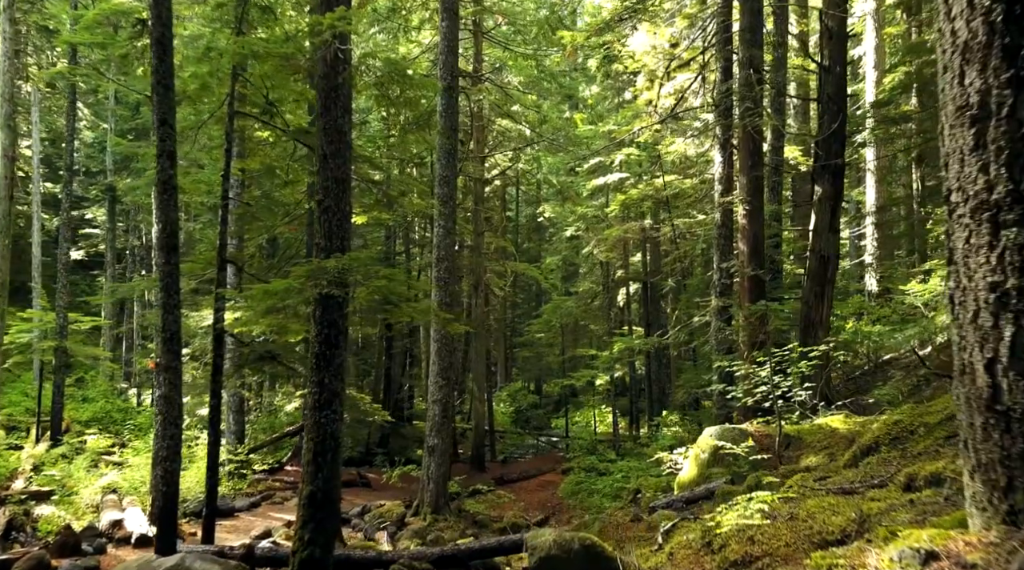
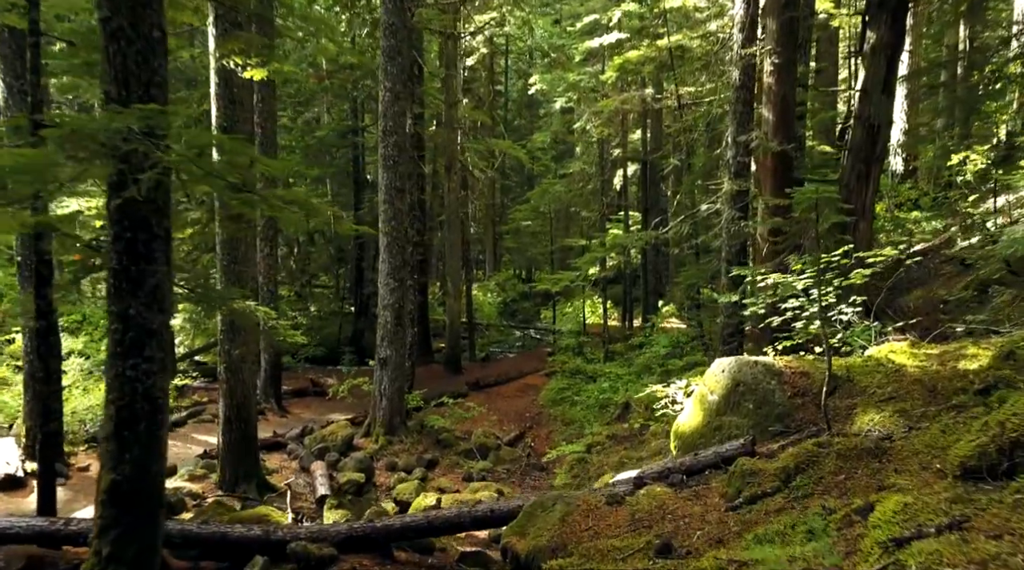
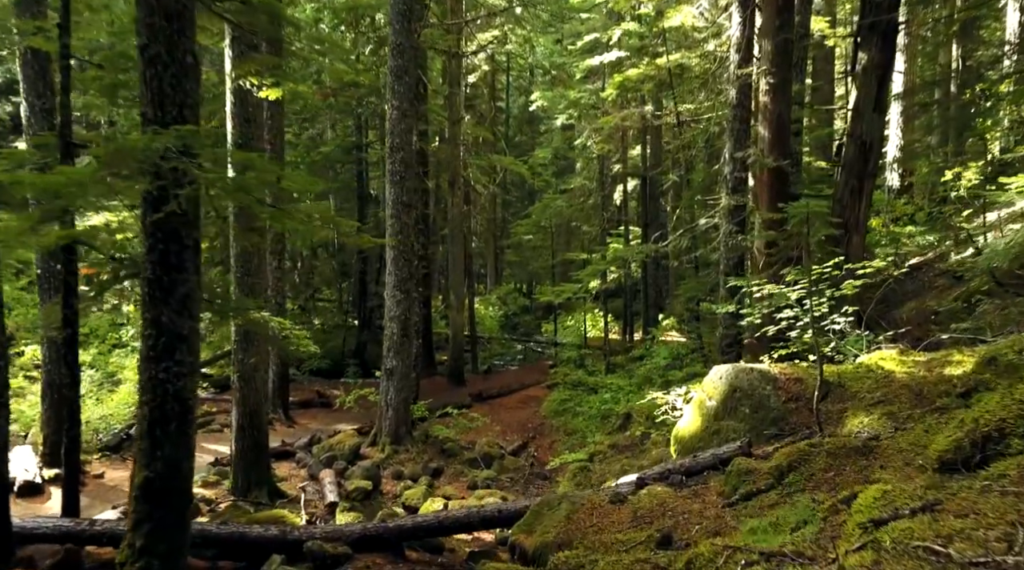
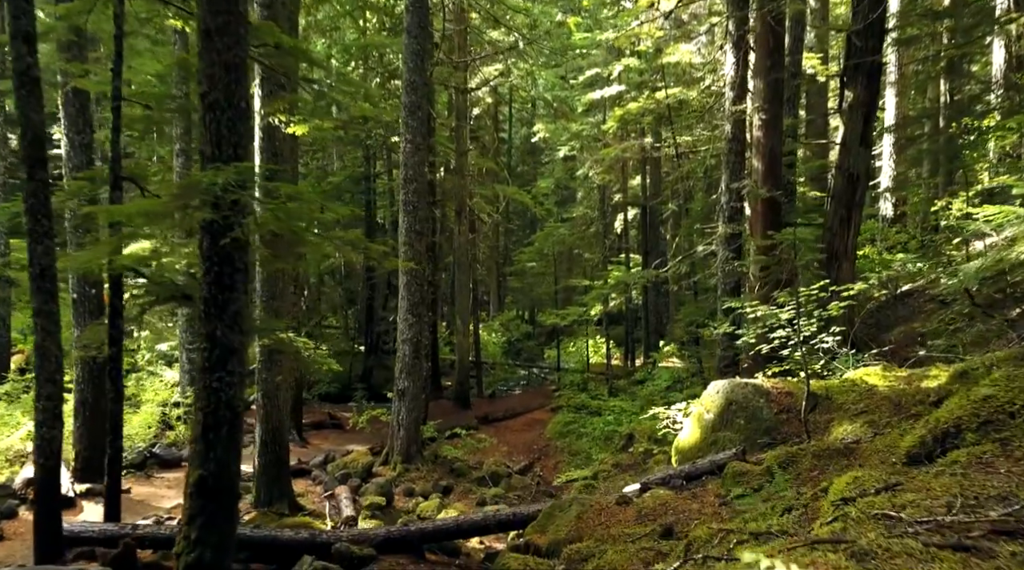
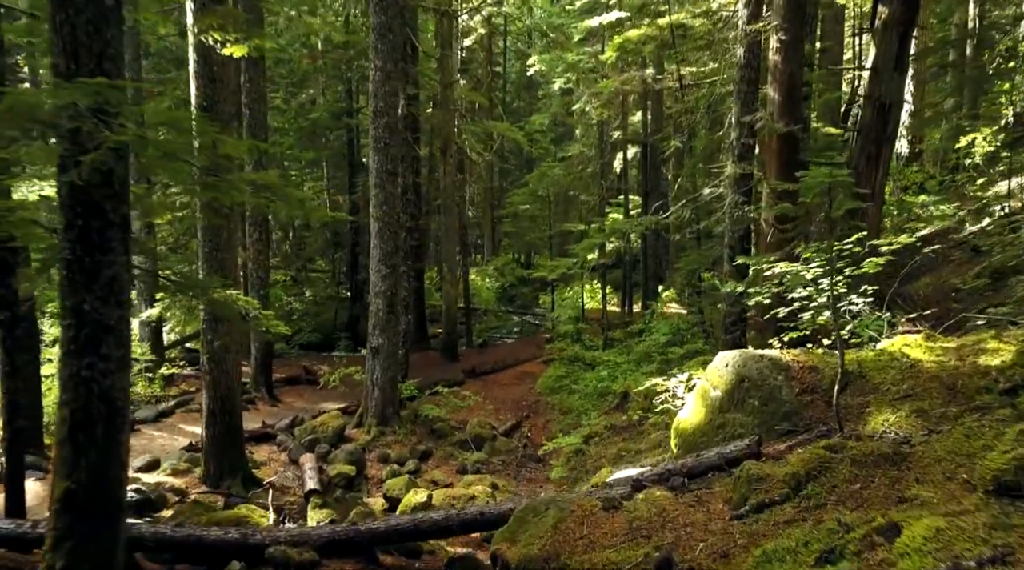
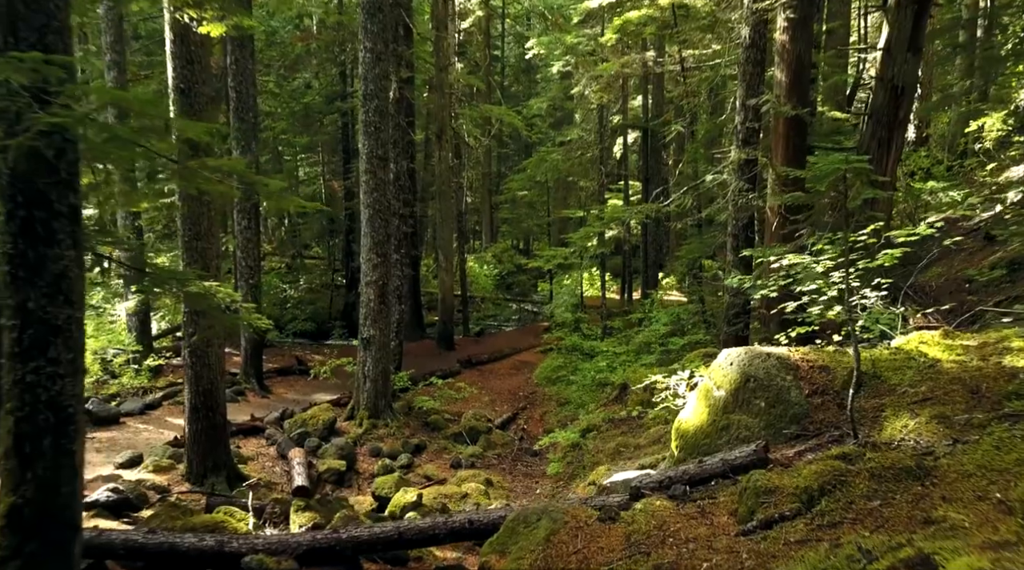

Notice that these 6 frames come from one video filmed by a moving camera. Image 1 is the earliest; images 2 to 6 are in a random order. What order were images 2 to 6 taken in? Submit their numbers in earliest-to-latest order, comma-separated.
4, 3, 2, 5, 6
